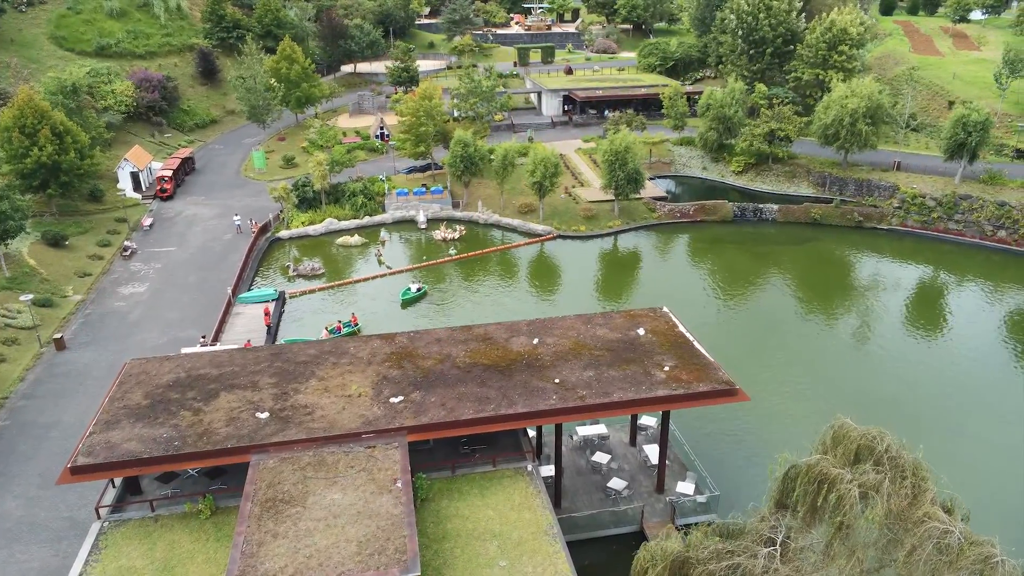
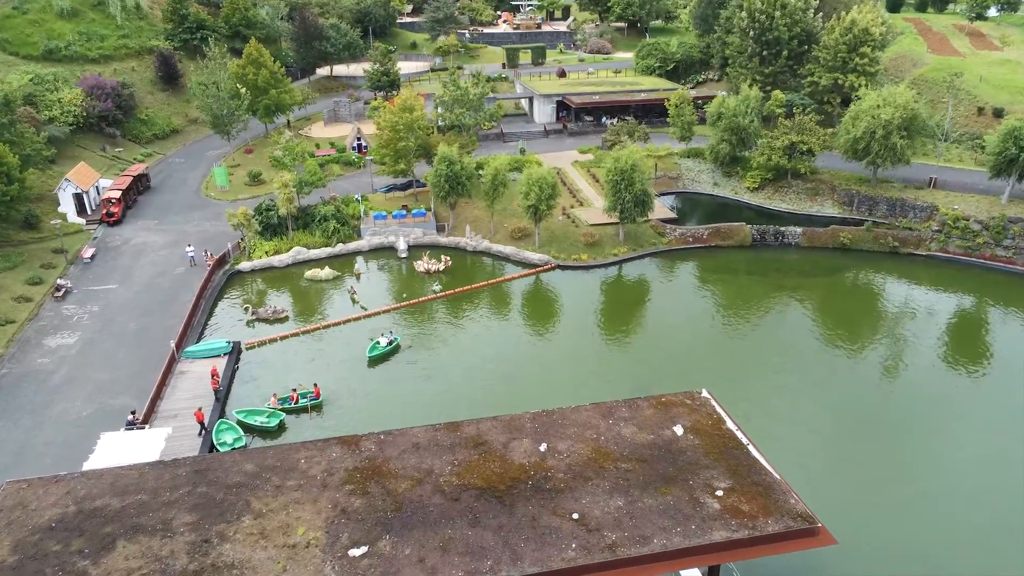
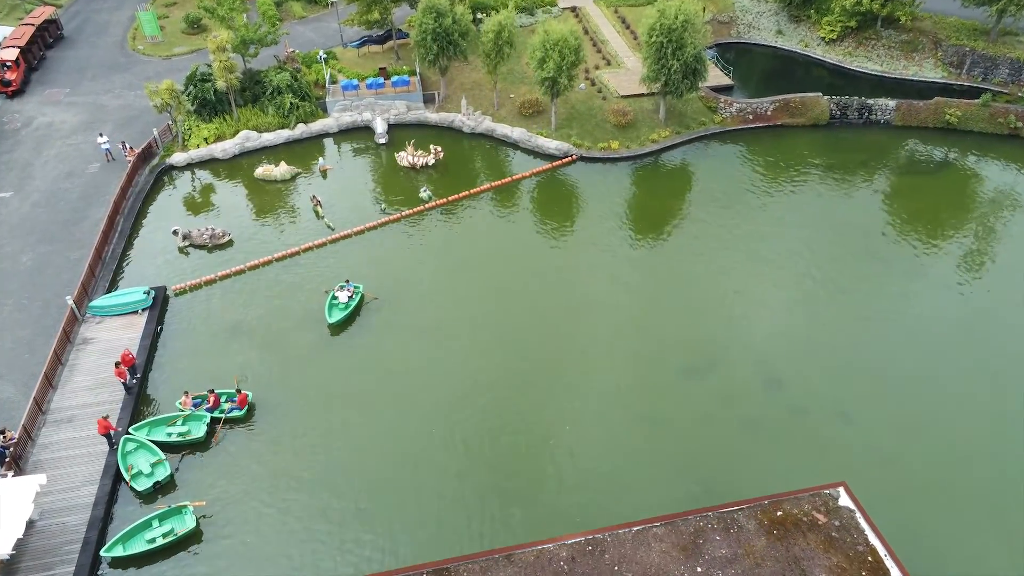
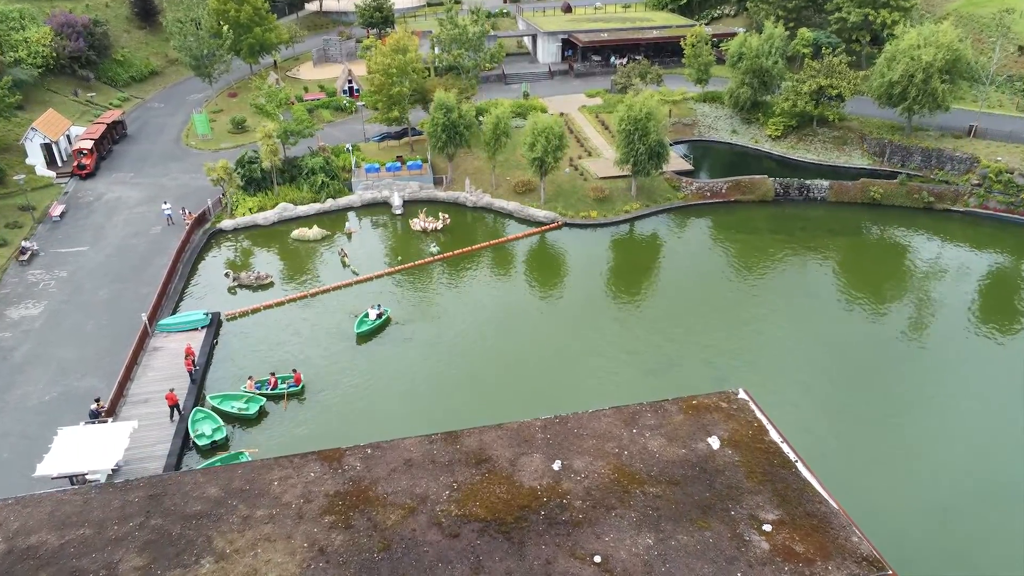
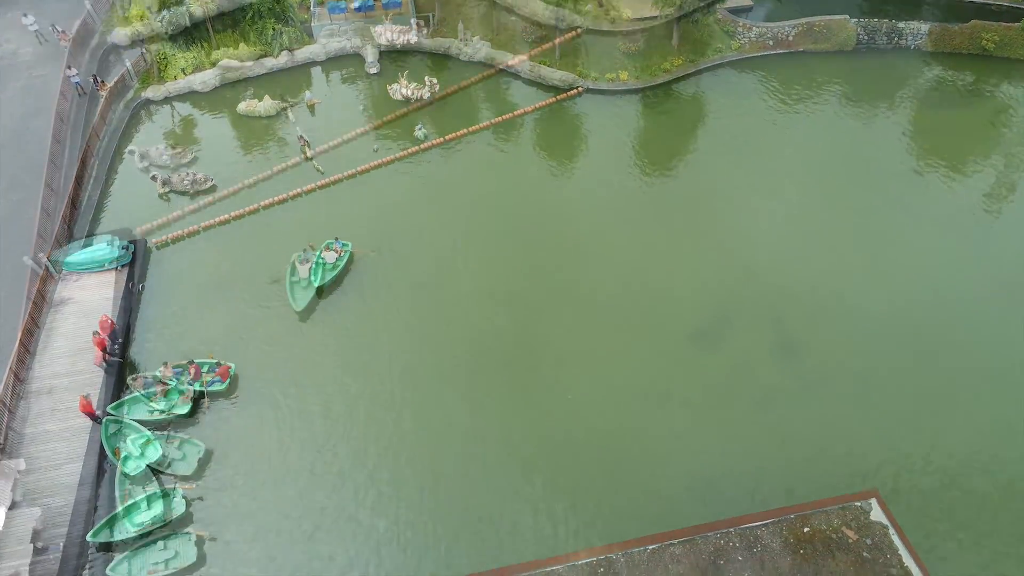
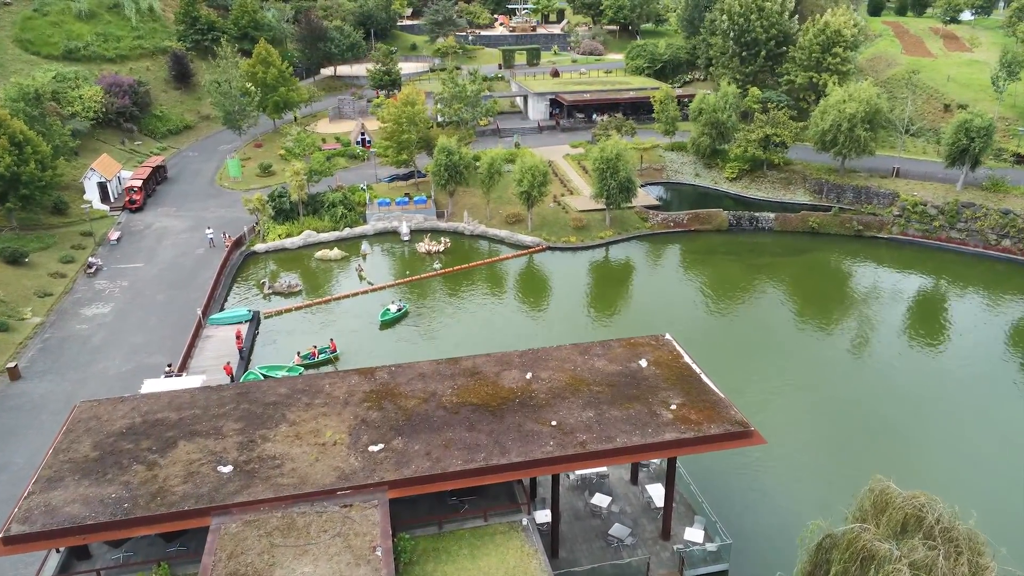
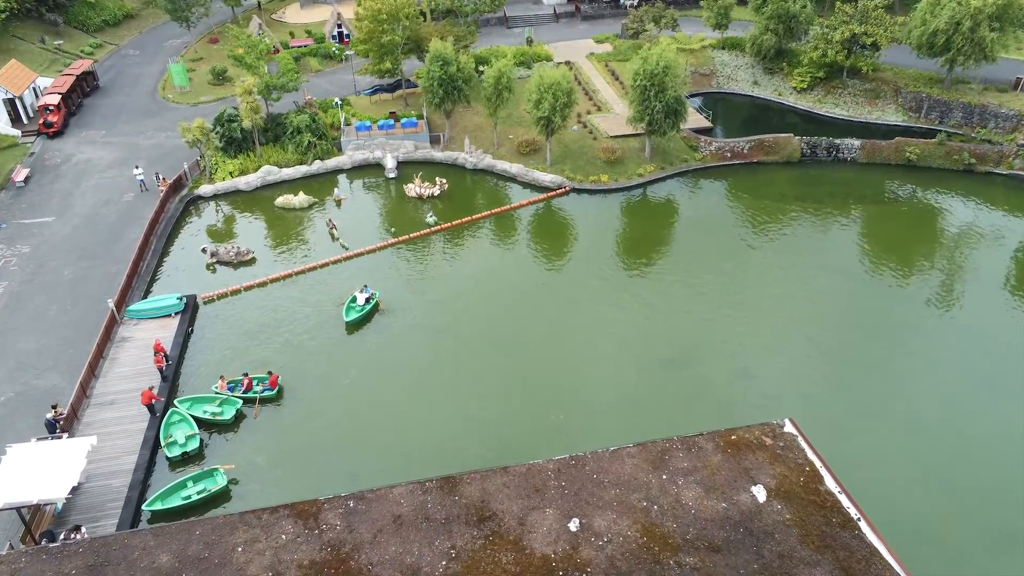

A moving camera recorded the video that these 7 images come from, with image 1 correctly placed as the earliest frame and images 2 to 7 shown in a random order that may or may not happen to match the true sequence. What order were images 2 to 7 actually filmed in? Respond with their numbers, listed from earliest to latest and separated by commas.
6, 2, 4, 7, 3, 5
